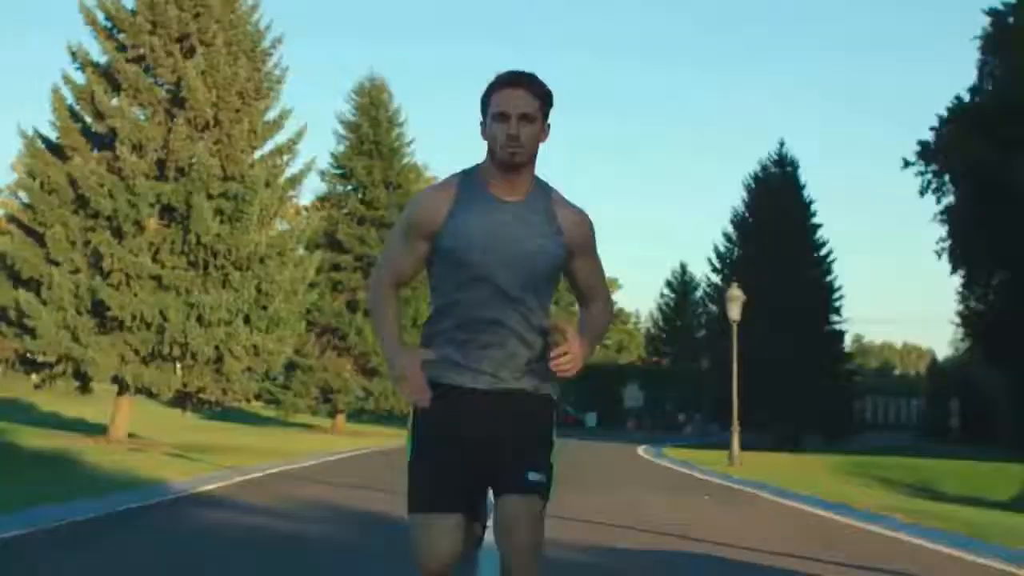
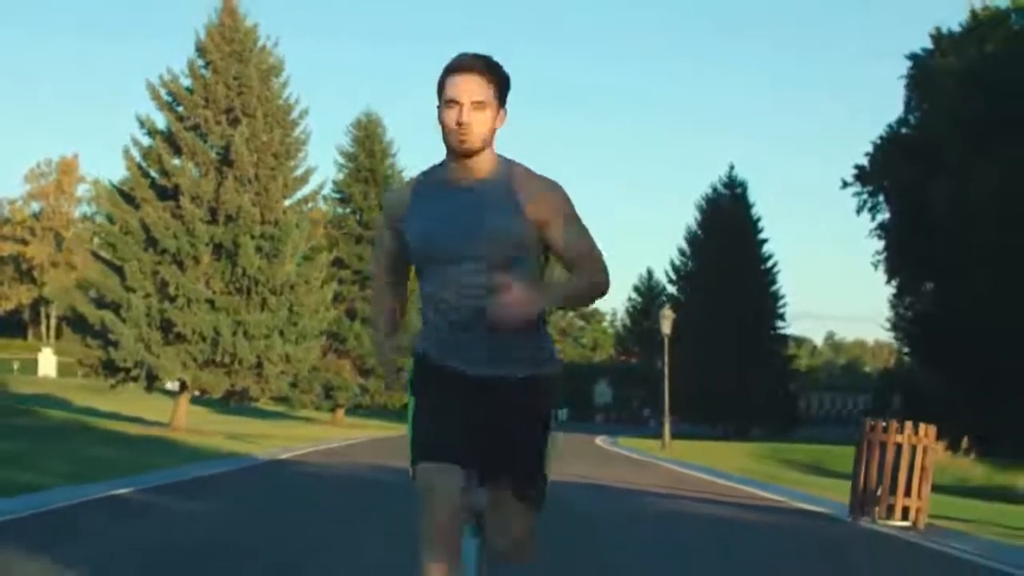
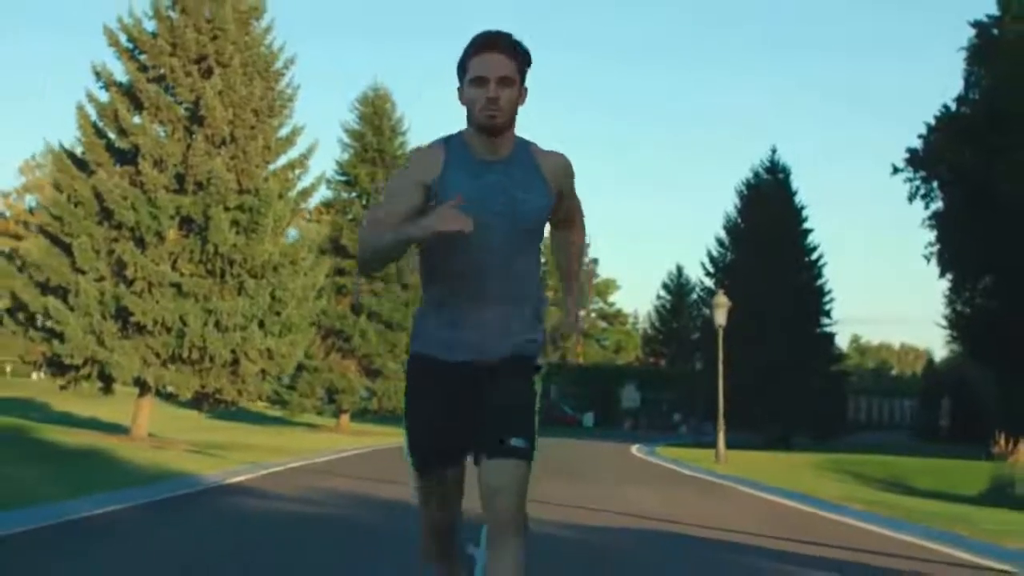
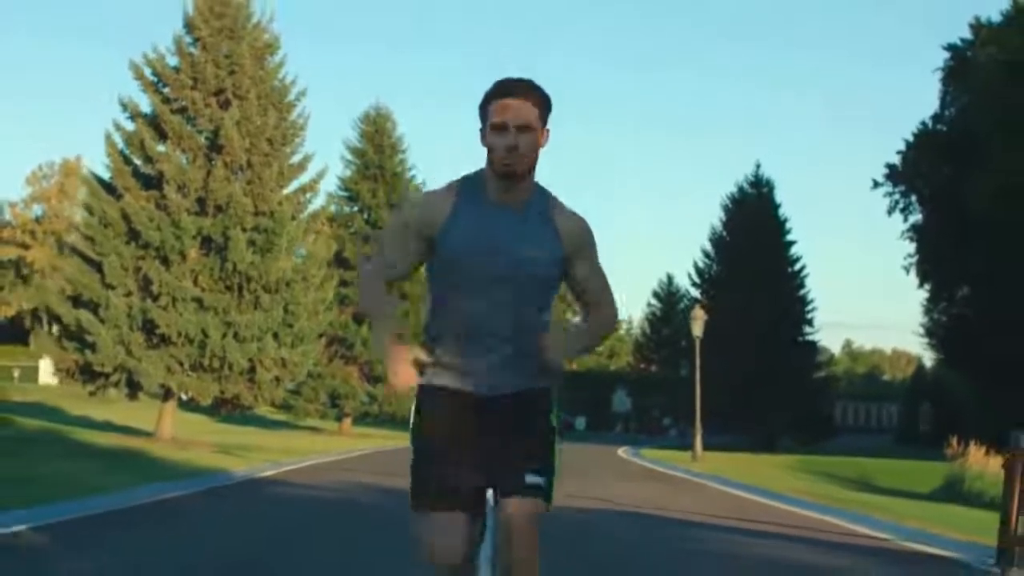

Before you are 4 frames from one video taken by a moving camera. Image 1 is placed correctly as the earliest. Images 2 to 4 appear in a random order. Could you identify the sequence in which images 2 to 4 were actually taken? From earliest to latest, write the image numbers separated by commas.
3, 4, 2
